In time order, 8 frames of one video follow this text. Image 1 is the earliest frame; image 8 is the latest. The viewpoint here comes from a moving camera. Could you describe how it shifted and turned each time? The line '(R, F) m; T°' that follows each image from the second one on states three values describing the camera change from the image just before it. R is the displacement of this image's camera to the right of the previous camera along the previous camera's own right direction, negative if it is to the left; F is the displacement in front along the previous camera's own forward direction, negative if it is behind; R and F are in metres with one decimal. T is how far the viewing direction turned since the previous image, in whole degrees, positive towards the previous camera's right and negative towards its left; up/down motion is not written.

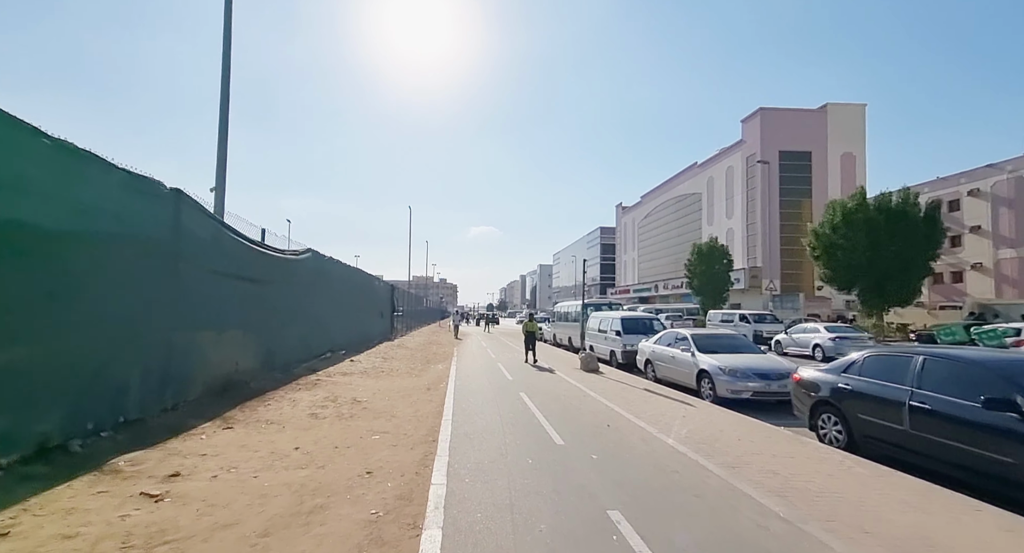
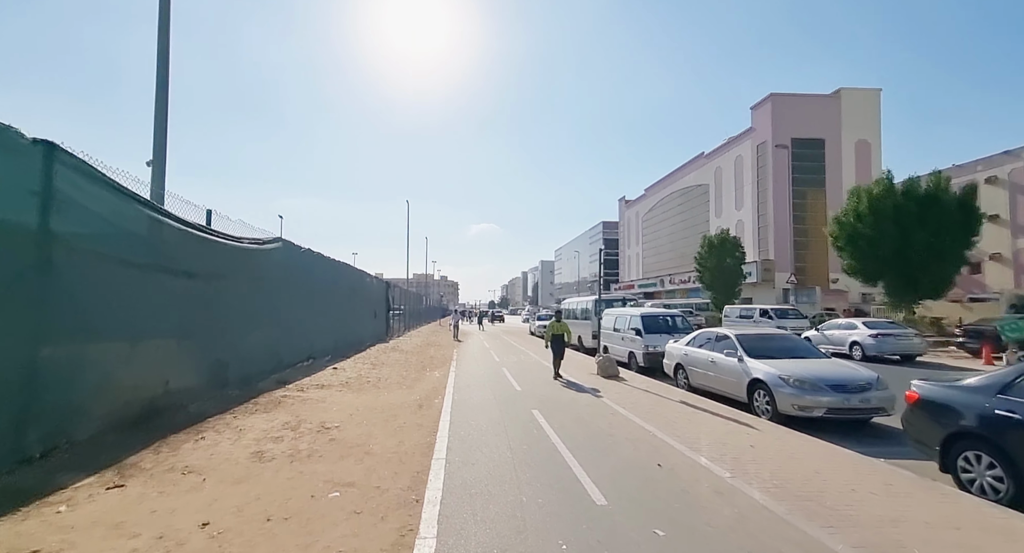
(-0.2, +1.9) m; 0°
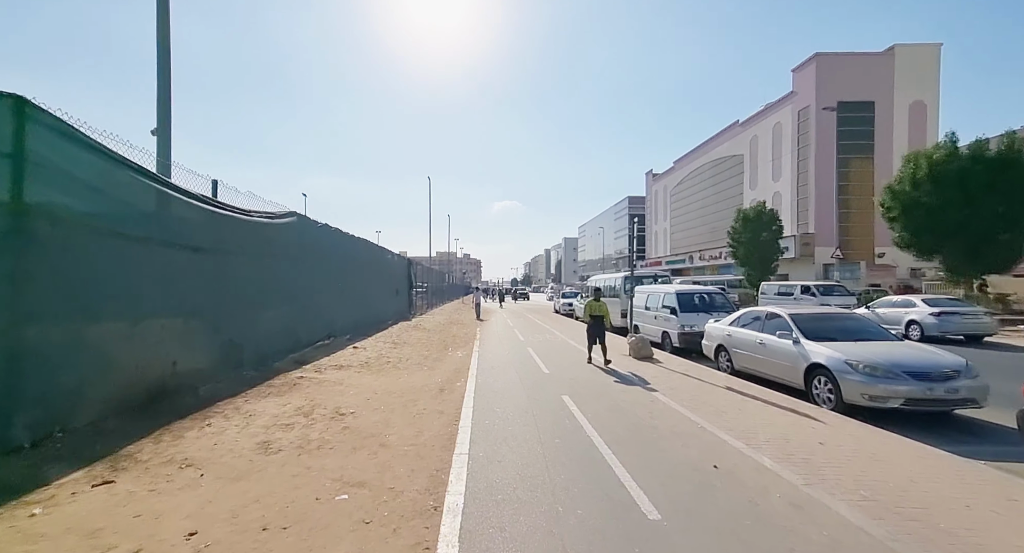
(-0.1, +0.7) m; -3°
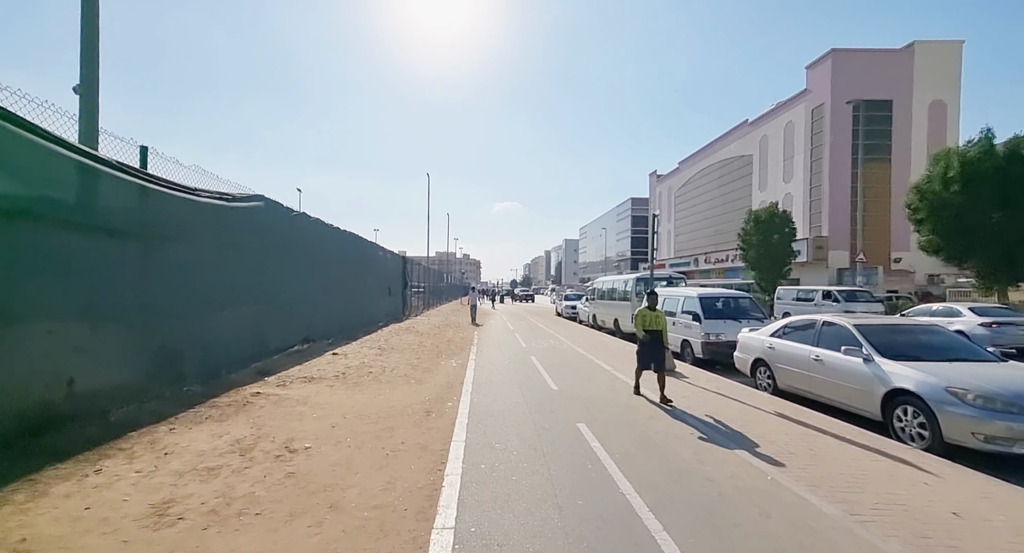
(-0.1, +1.5) m; 0°
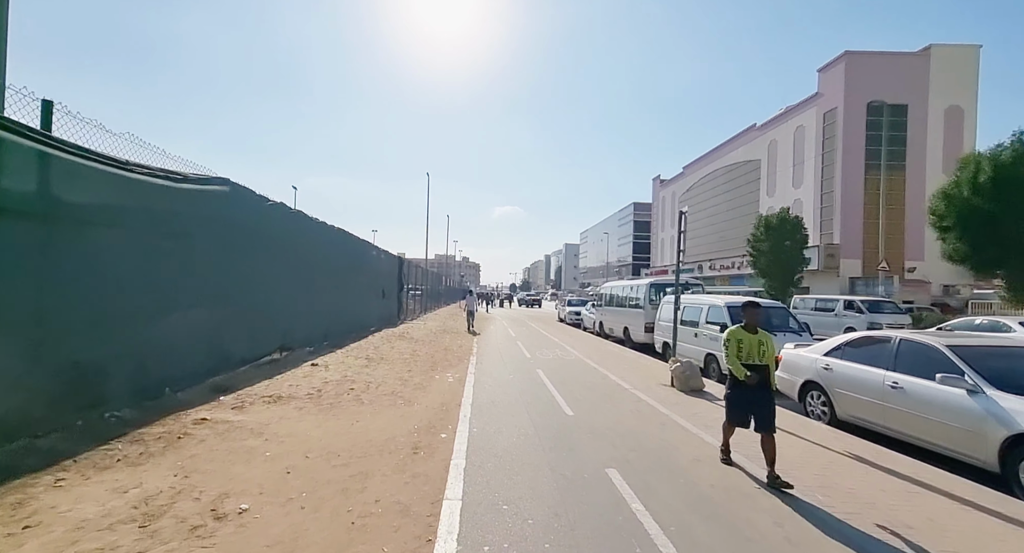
(-0.1, +1.3) m; 0°
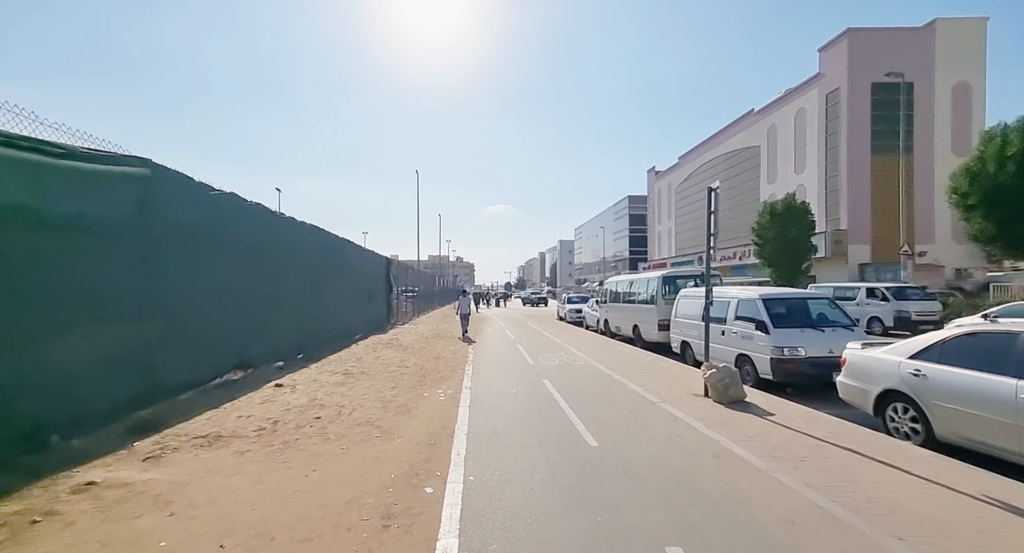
(-0.1, +1.5) m; +1°
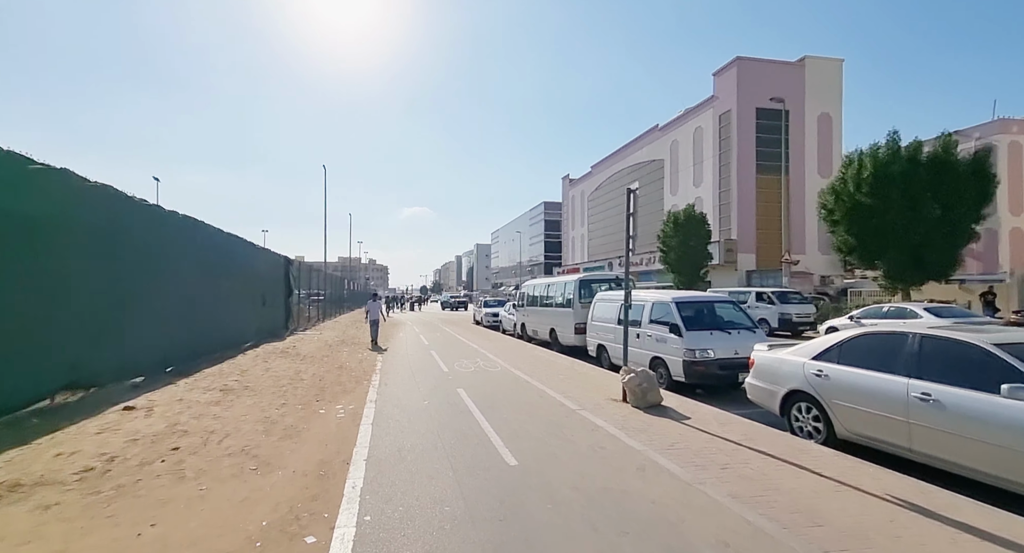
(+0.1, +0.6) m; +11°
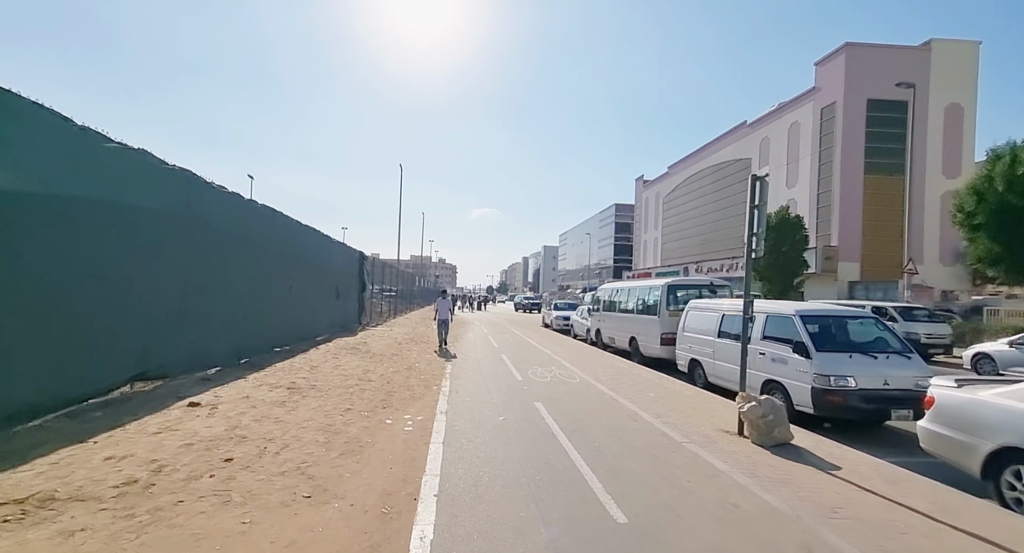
(-0.4, +1.0) m; -8°
